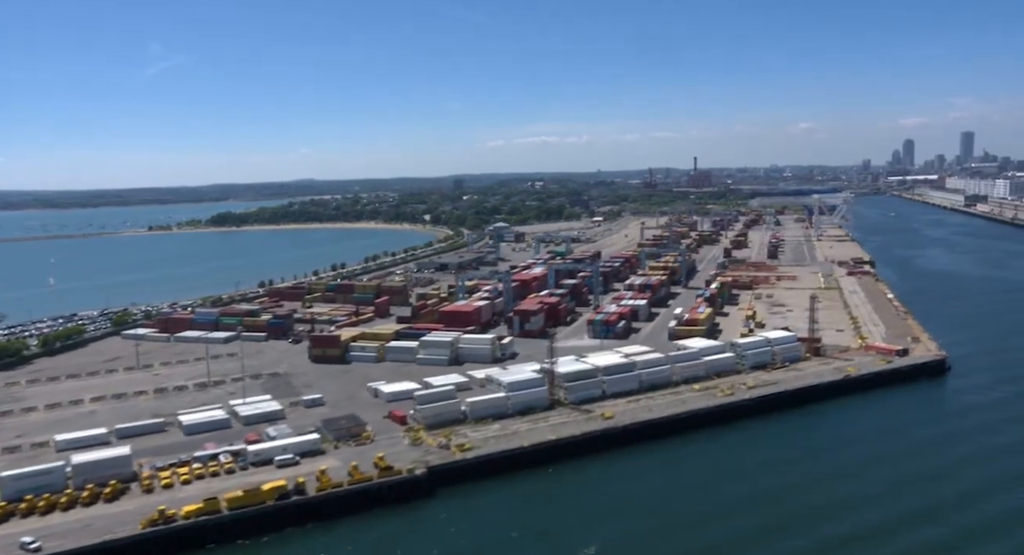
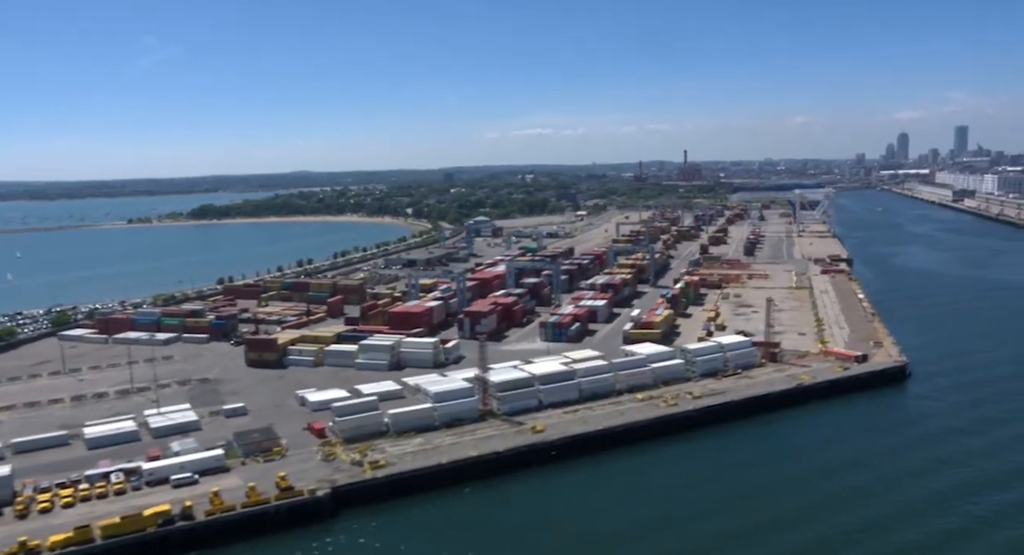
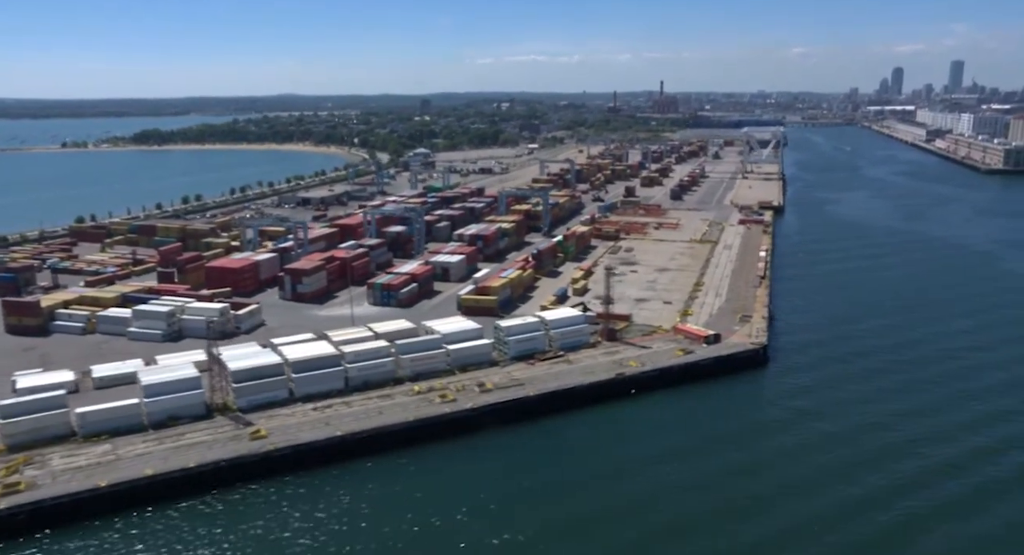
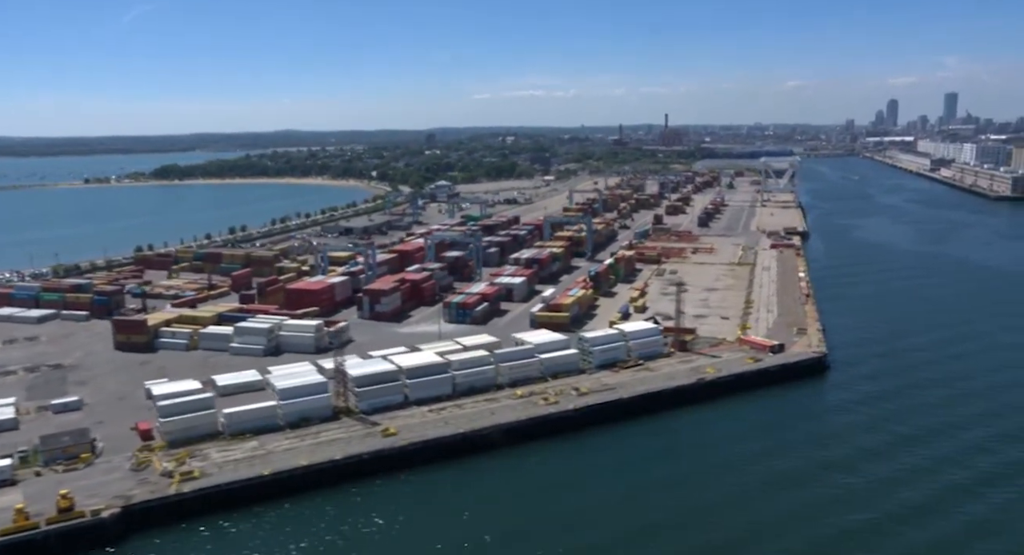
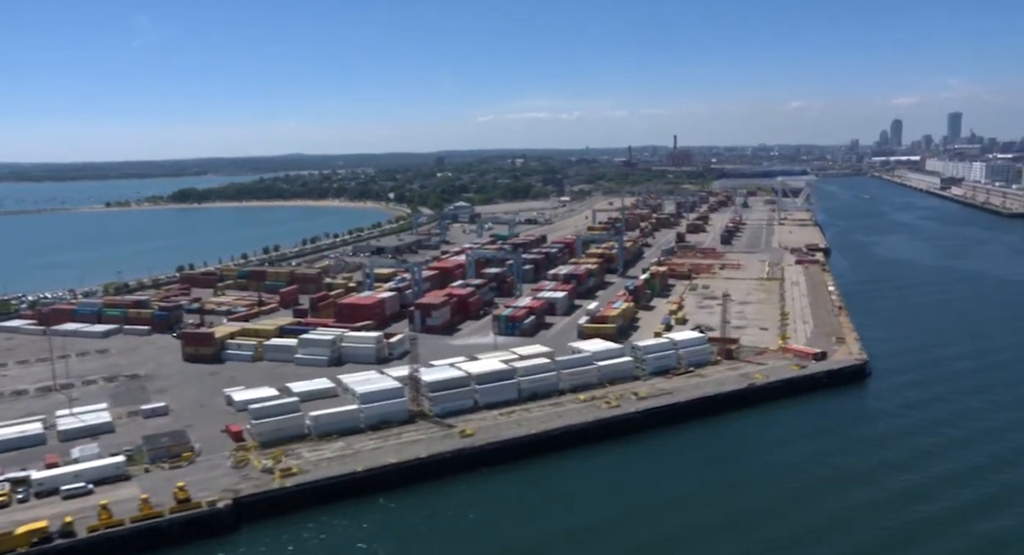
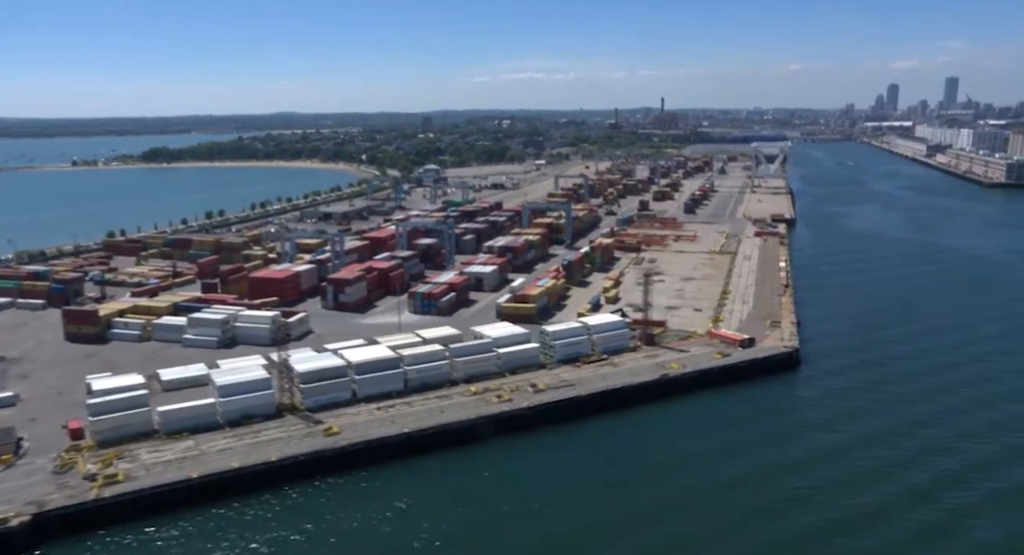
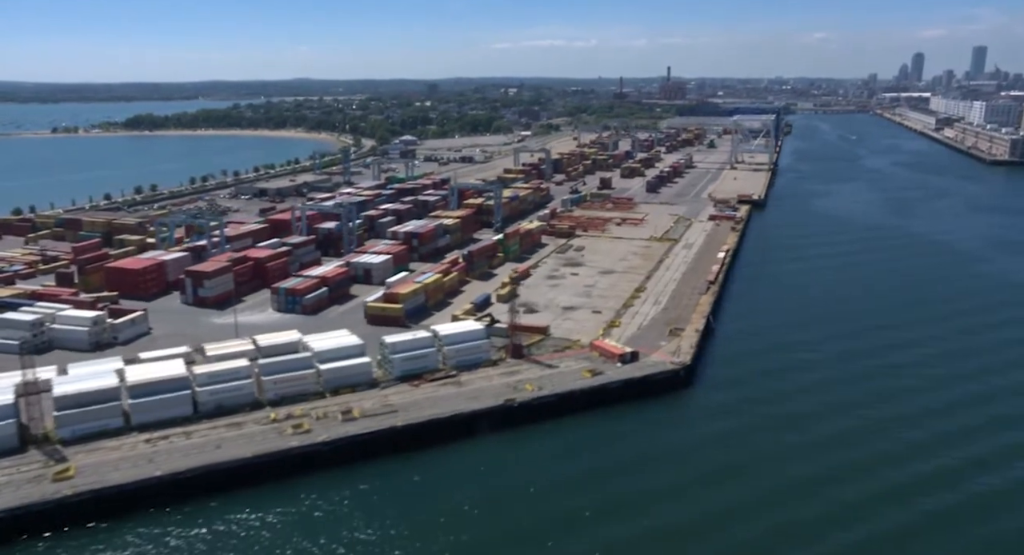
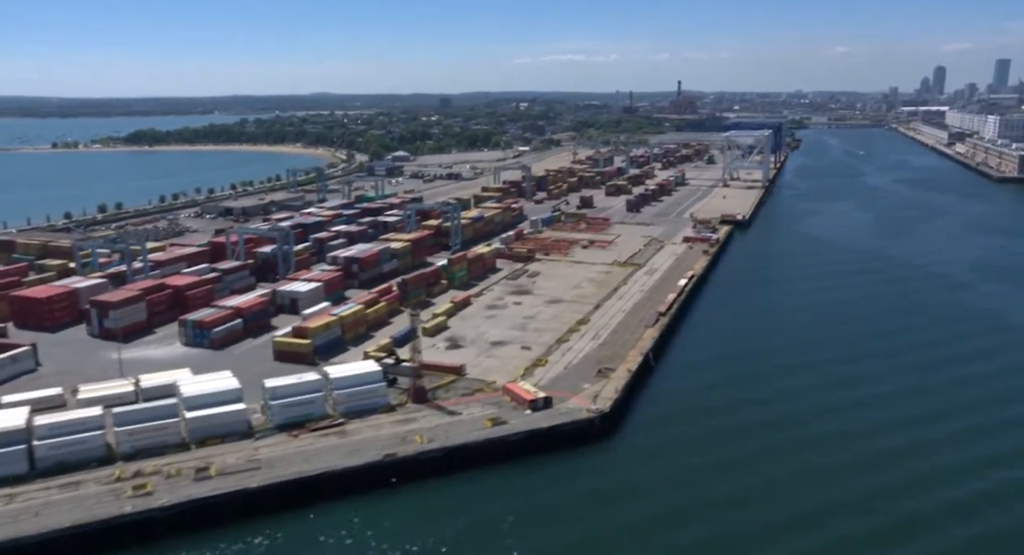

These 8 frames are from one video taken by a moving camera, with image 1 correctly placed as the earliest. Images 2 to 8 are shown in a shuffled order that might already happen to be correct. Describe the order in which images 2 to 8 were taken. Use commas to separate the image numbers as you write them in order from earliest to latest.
2, 5, 4, 6, 3, 7, 8
